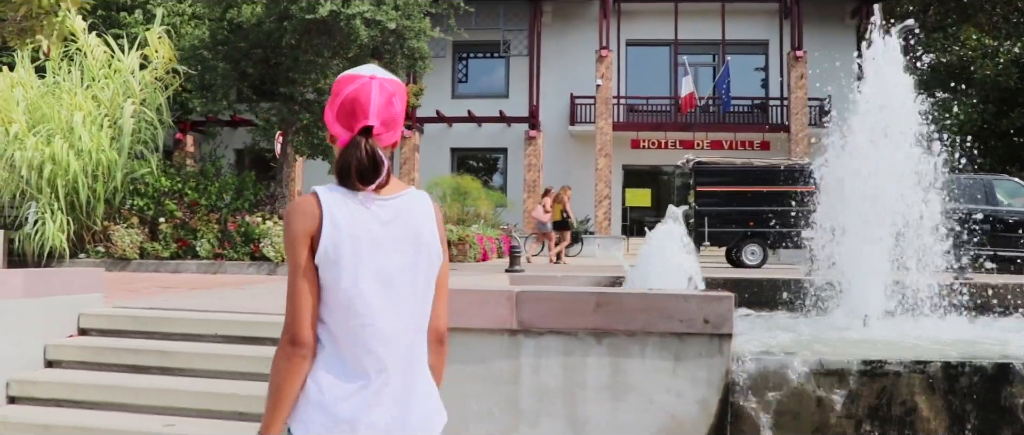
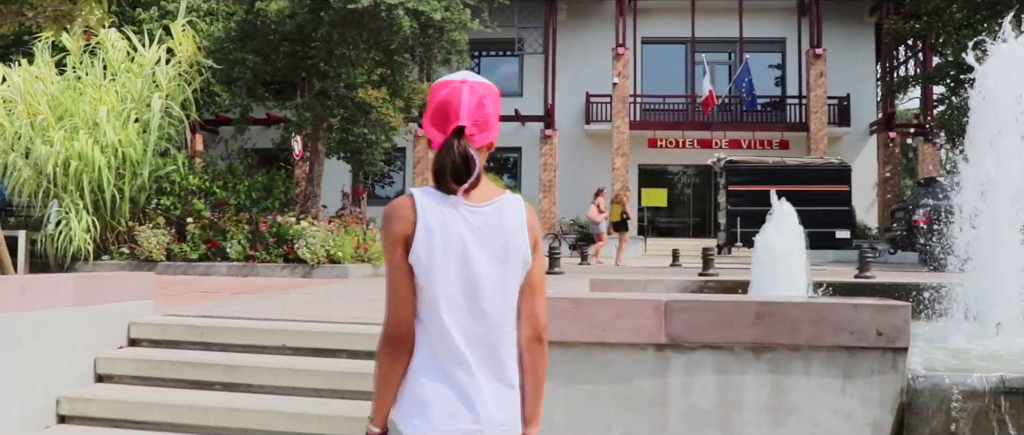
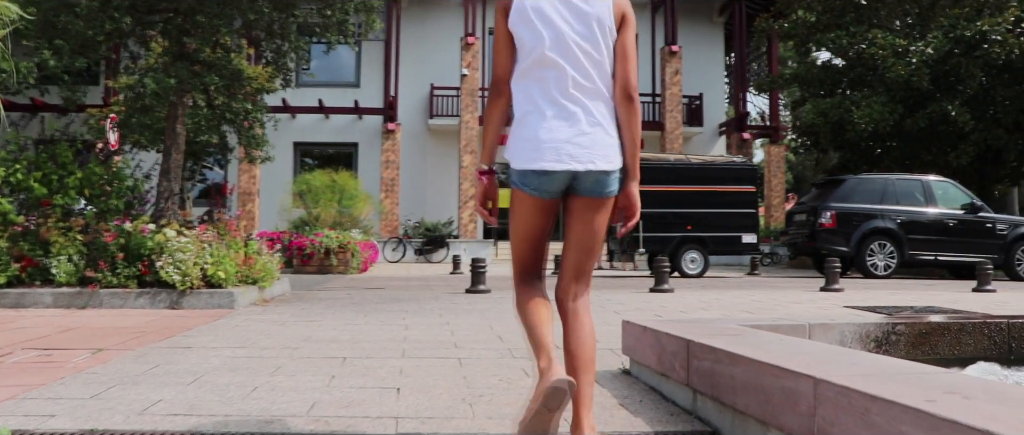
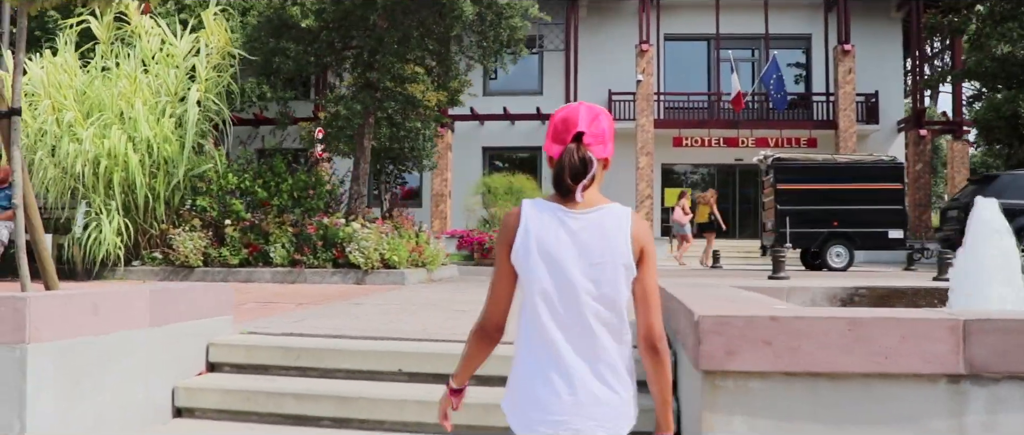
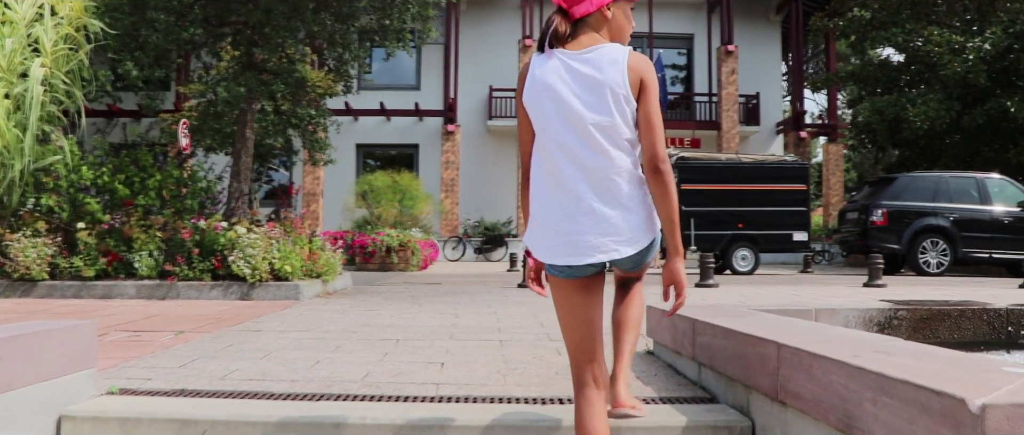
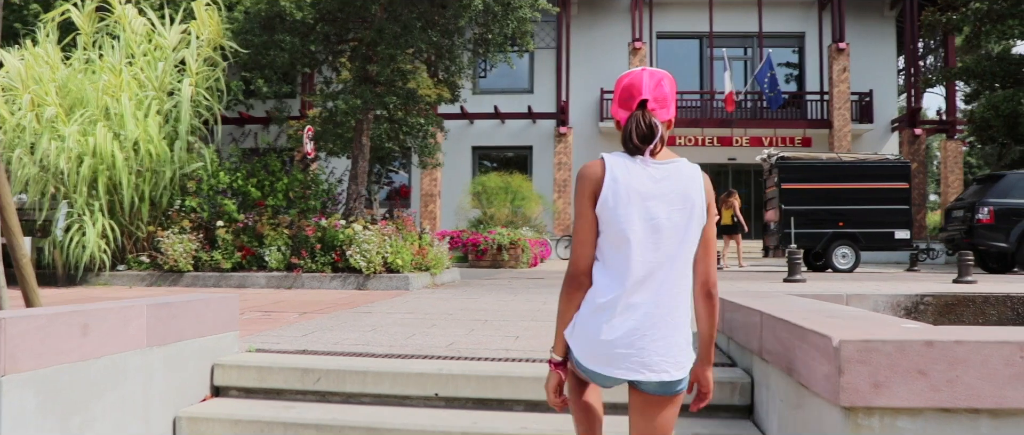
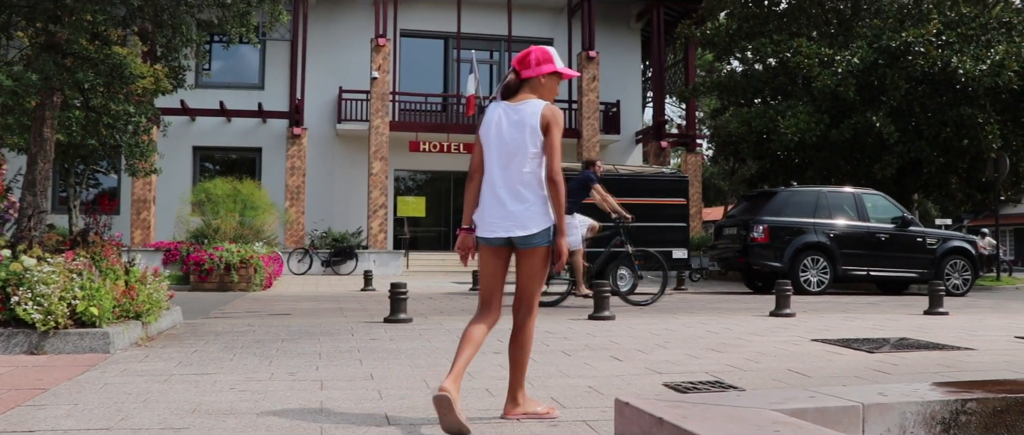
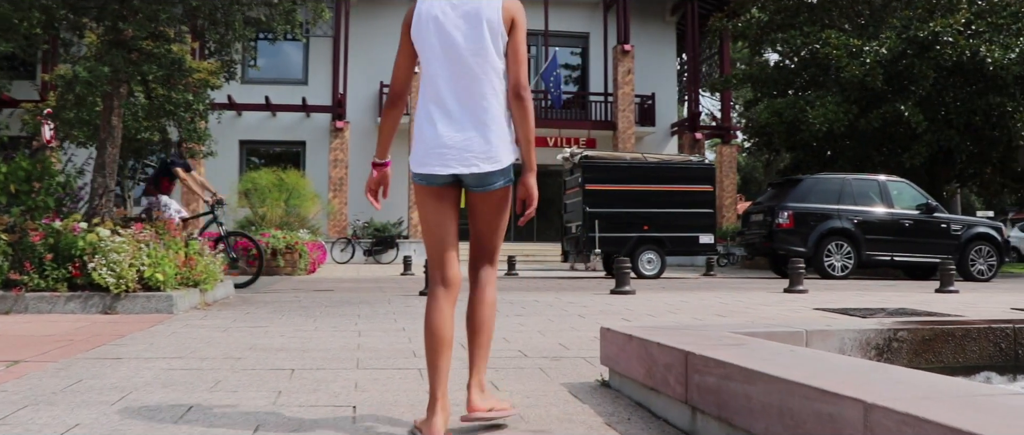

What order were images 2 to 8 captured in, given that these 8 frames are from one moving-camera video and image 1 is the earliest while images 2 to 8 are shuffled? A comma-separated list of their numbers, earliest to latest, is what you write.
2, 4, 6, 5, 3, 8, 7
